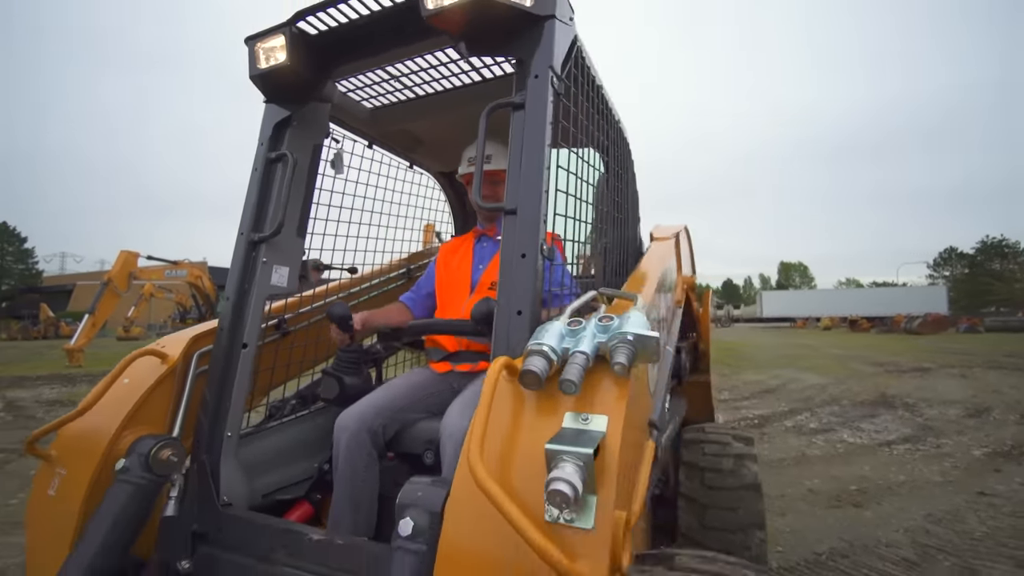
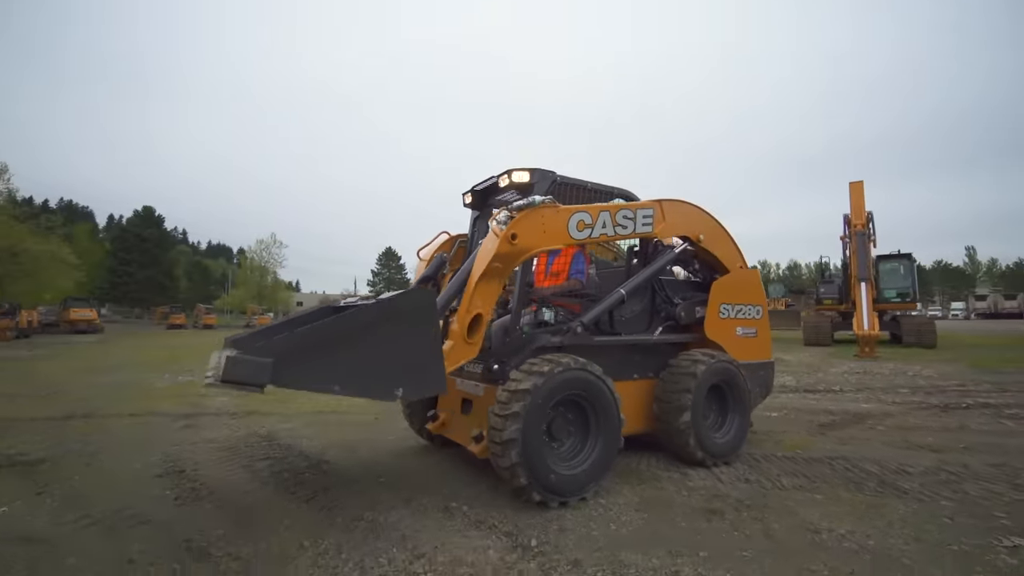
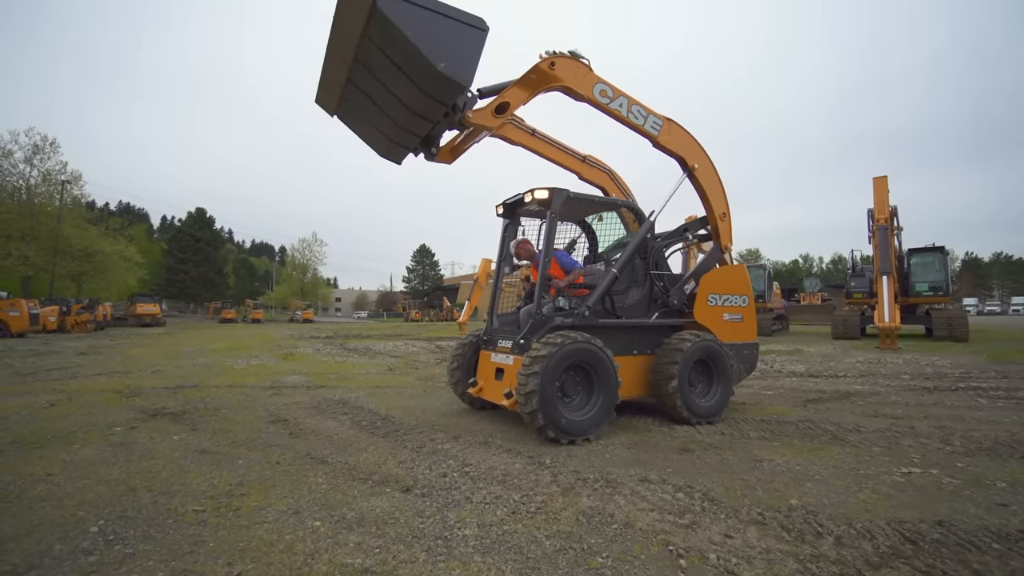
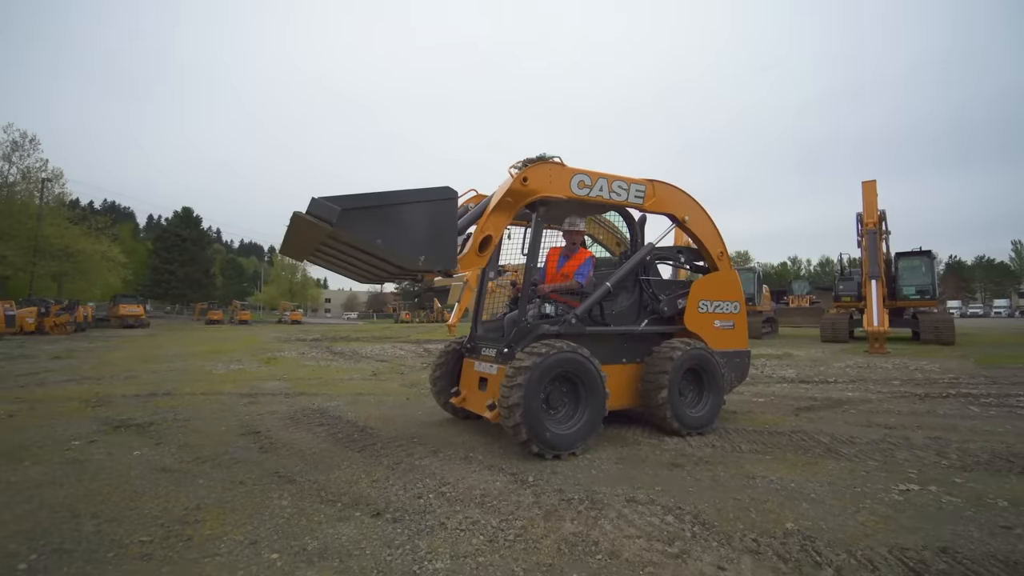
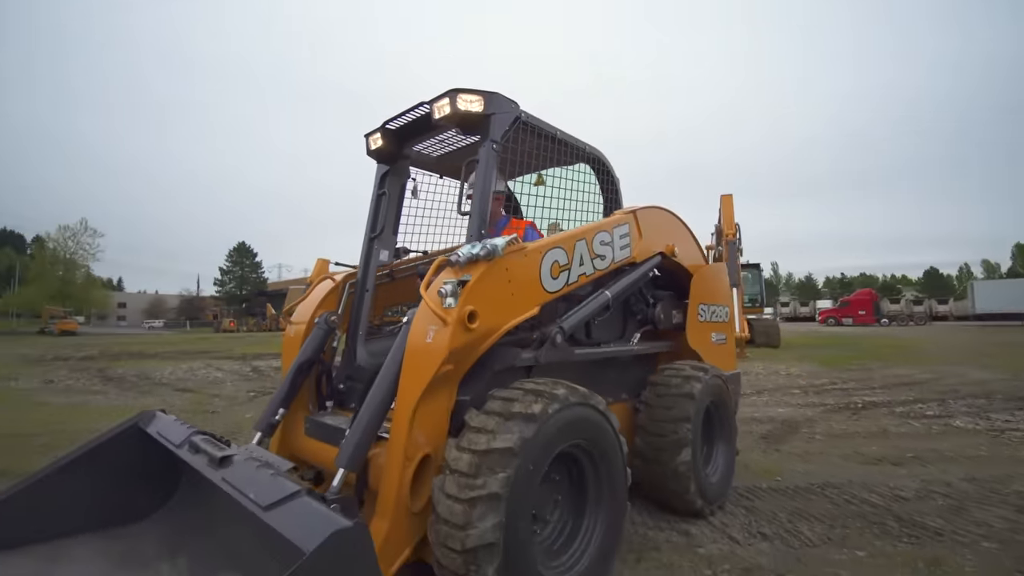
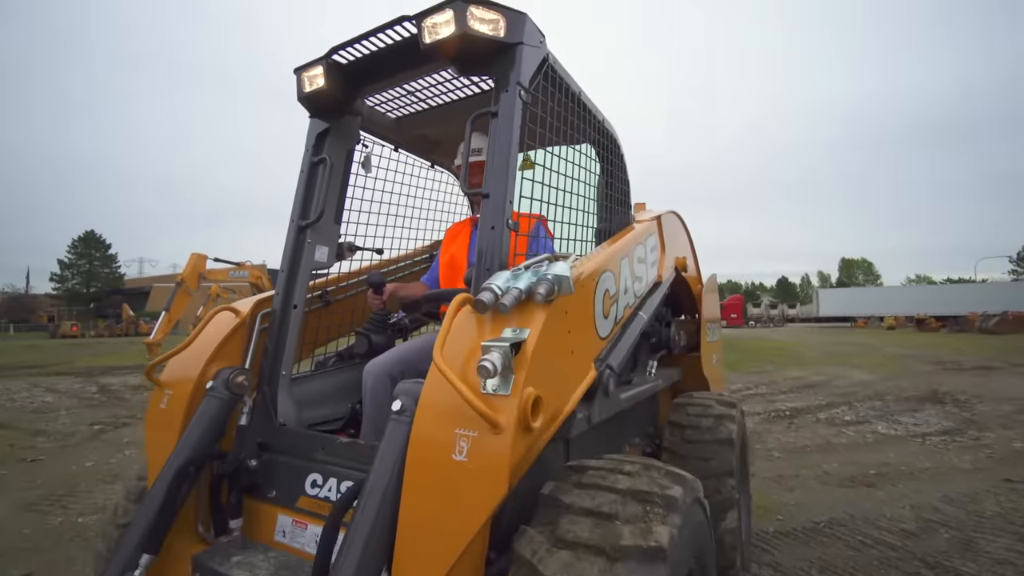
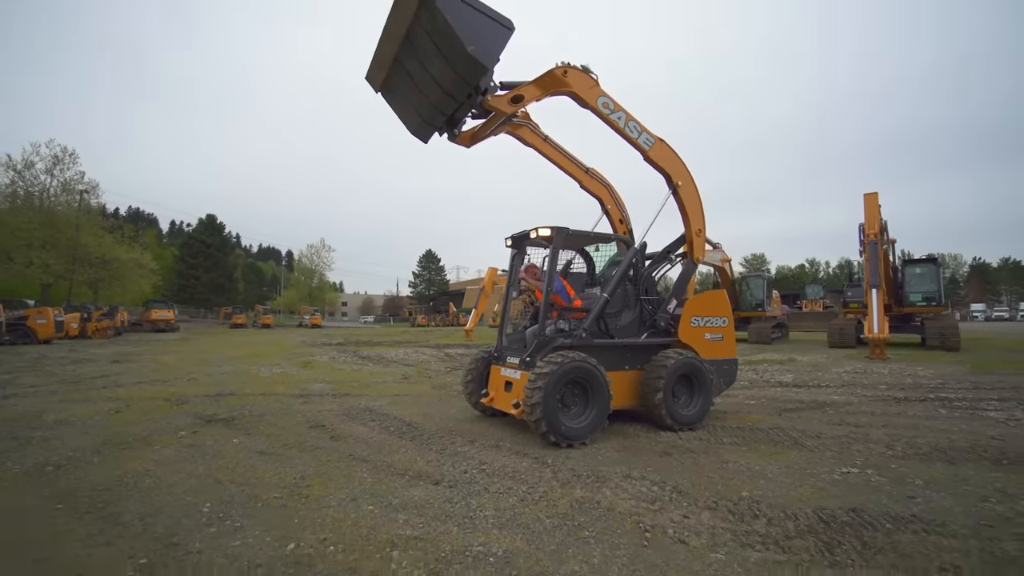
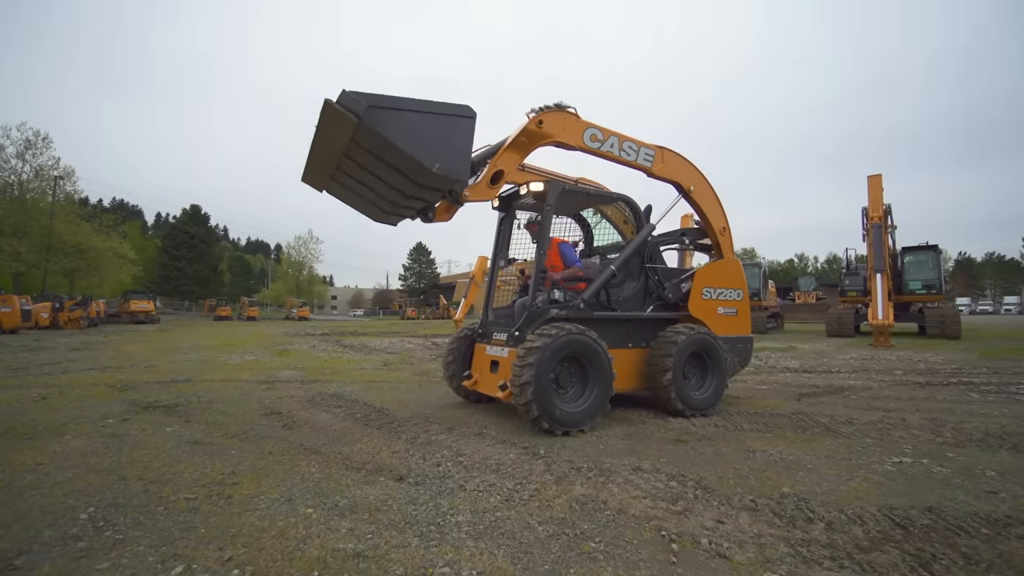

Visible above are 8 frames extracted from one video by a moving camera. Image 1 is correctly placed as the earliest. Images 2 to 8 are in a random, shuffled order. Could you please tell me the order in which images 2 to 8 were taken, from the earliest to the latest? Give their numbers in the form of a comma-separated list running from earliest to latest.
6, 5, 2, 4, 8, 3, 7
